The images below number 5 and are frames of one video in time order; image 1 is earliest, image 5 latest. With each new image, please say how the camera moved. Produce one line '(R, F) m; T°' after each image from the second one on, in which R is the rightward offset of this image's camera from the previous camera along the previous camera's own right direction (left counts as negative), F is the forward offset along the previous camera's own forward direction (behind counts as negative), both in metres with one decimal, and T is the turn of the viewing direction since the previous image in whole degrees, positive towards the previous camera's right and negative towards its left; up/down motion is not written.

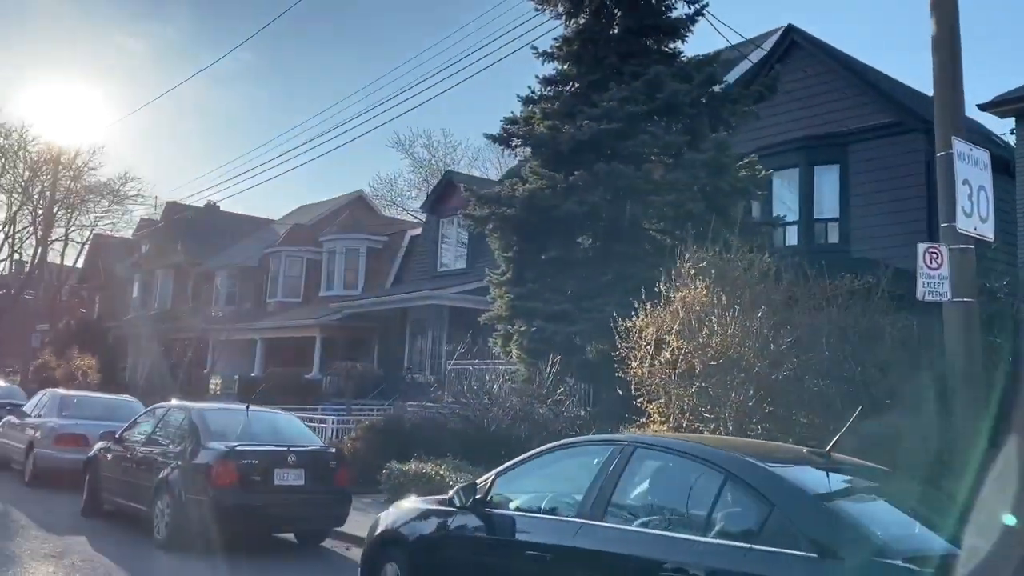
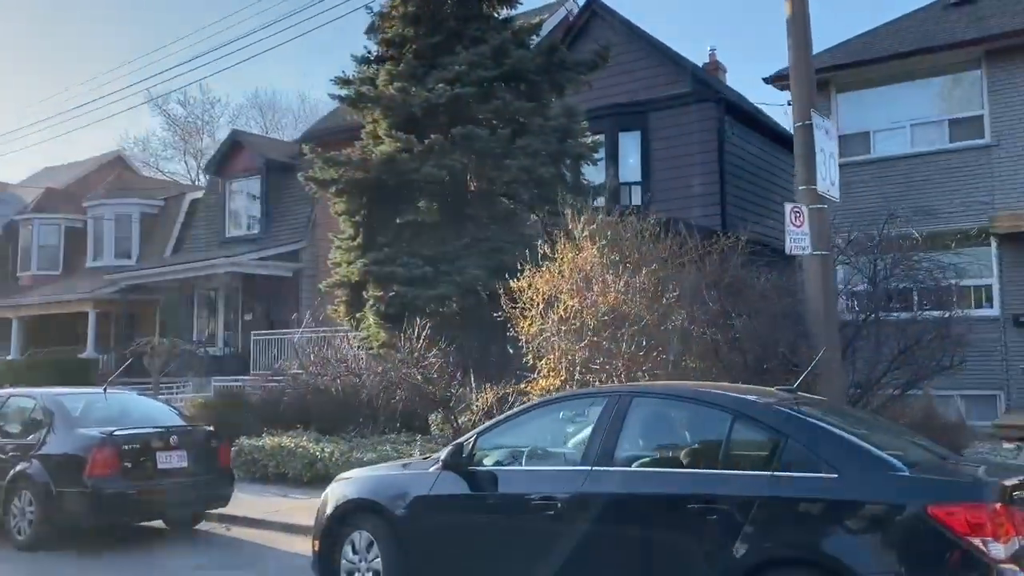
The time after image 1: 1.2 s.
(-1.4, 0.0) m; +16°
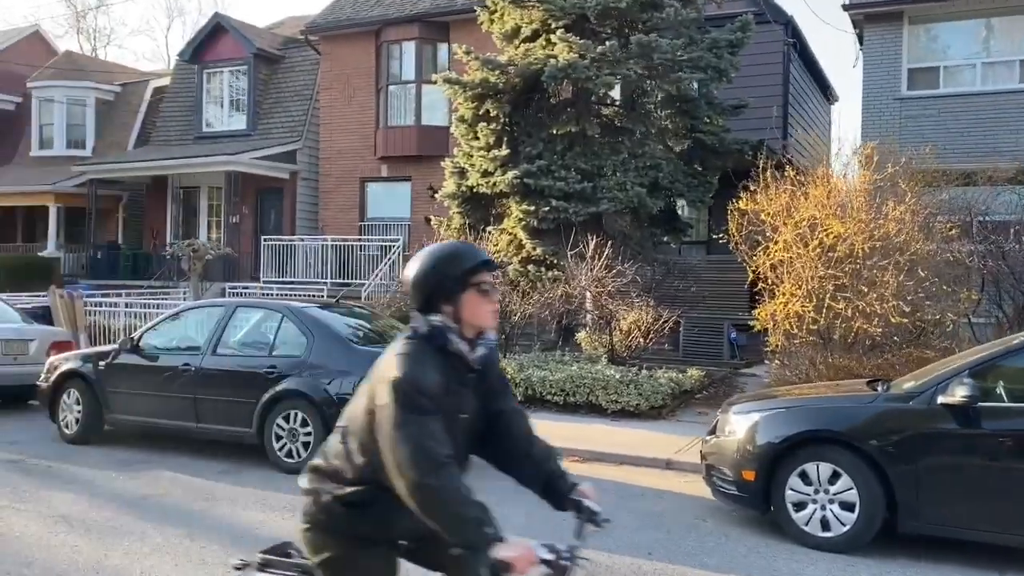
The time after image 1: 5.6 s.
(-3.9, +0.7) m; +9°
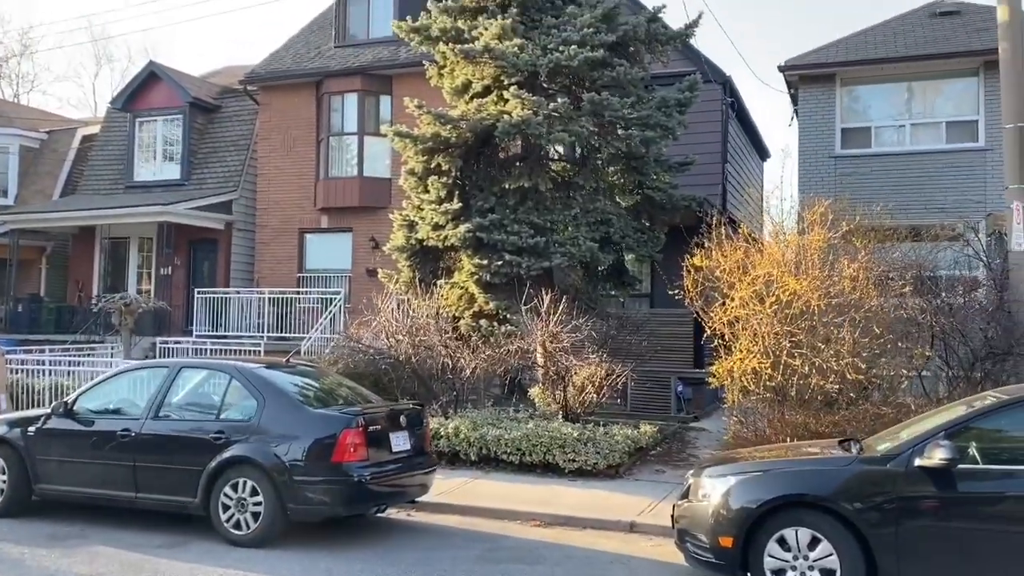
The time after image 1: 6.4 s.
(-0.3, +0.2) m; +4°
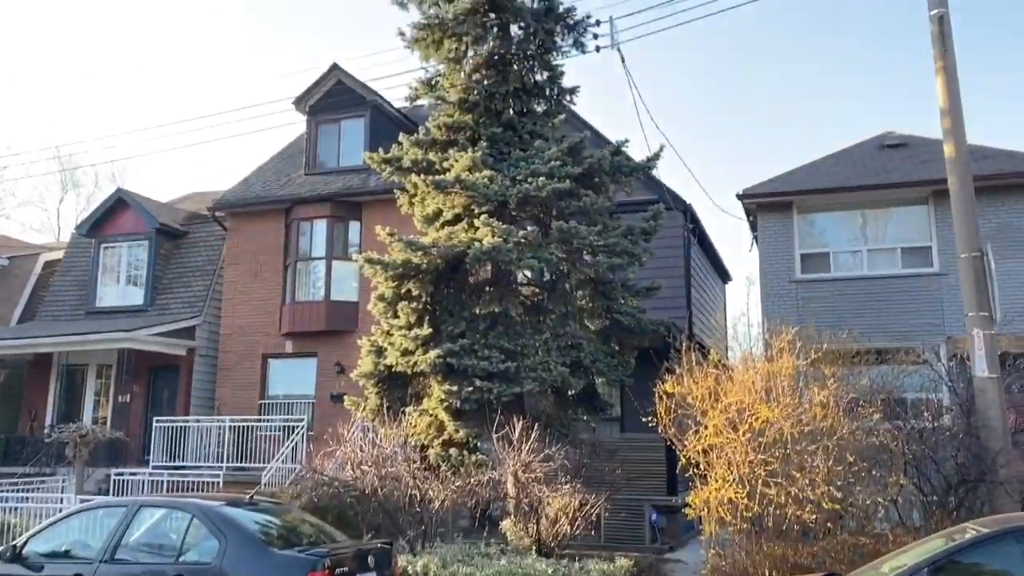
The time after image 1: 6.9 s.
(-0.1, 0.0) m; +2°
